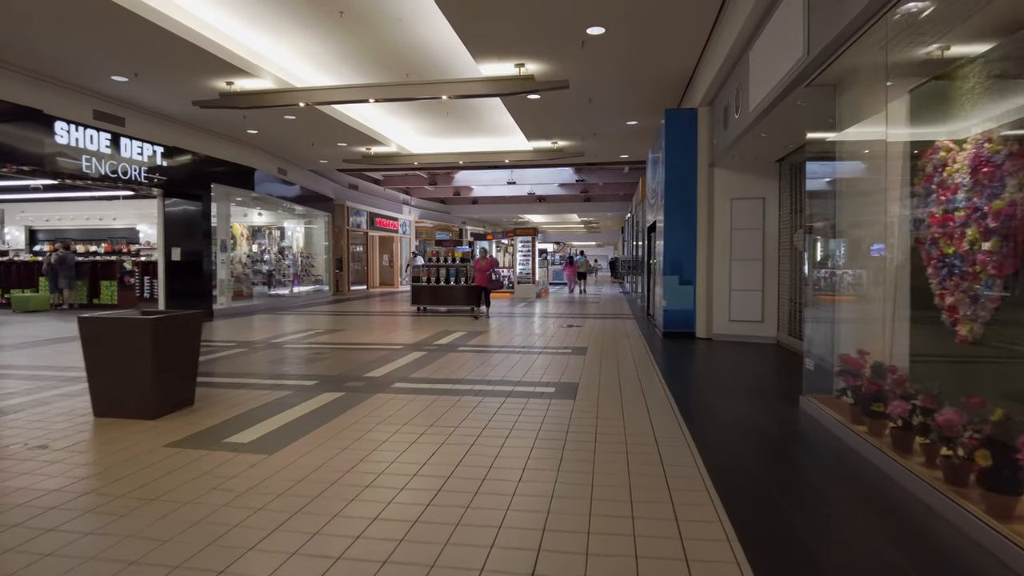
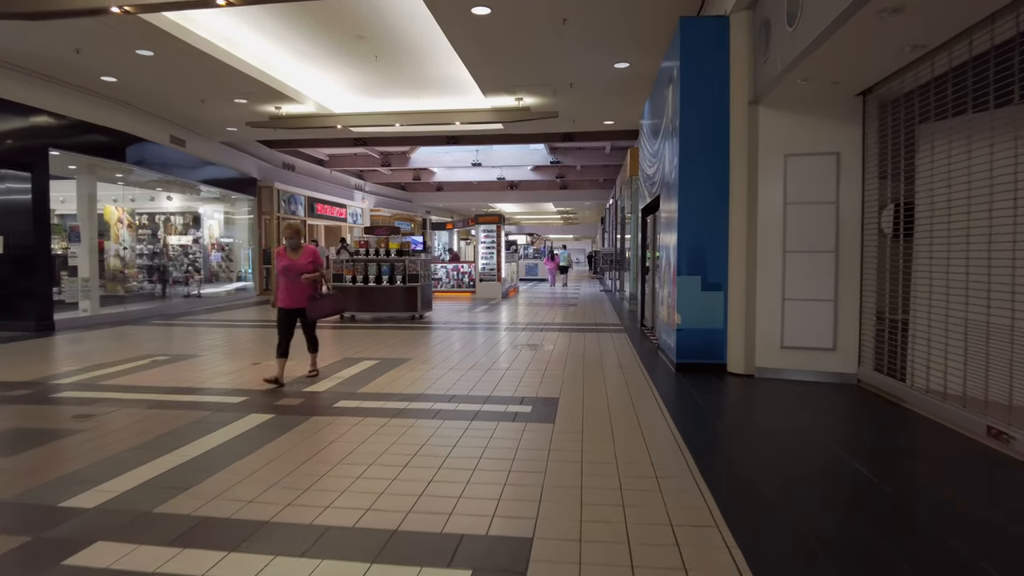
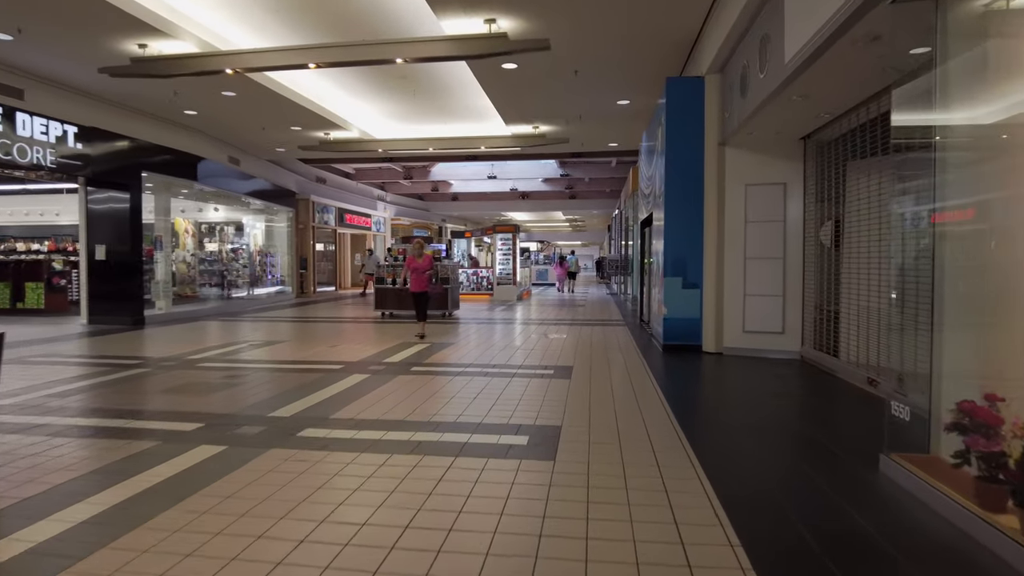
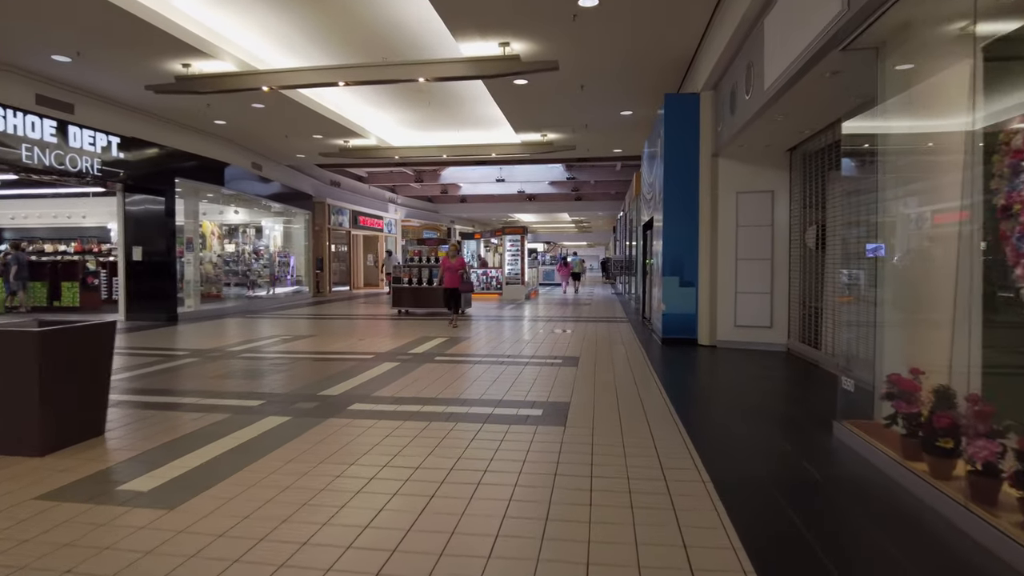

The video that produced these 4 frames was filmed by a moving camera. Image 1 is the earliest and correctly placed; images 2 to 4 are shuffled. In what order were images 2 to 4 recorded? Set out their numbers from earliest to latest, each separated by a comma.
4, 3, 2
